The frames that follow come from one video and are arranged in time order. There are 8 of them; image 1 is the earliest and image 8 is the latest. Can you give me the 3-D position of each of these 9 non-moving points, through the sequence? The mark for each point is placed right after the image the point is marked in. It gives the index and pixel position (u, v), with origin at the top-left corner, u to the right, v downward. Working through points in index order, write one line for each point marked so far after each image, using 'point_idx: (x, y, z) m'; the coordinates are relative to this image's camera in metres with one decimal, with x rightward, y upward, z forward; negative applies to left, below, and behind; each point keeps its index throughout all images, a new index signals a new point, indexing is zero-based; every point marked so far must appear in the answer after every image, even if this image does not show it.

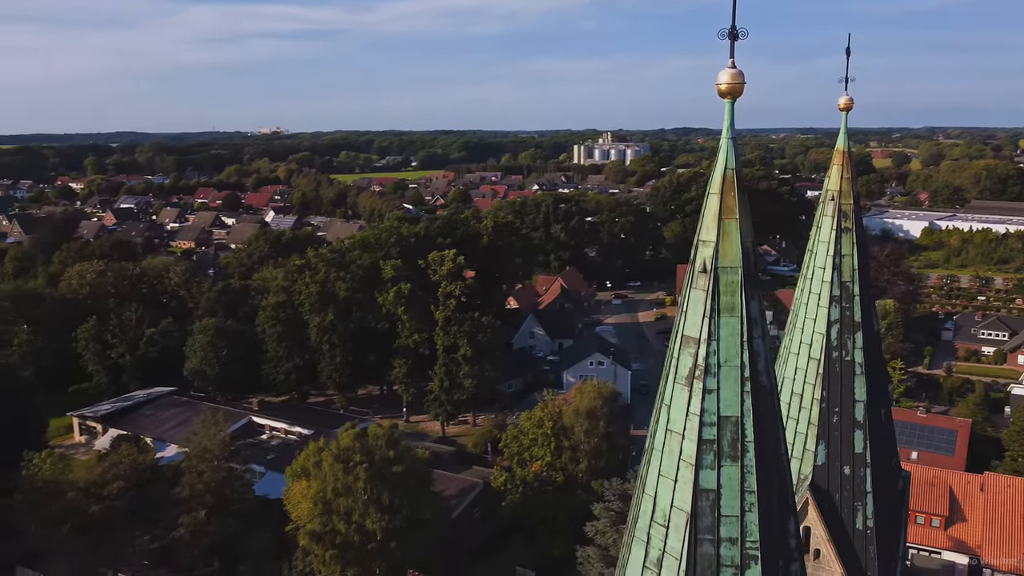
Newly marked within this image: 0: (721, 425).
0: (+1.1, -0.7, +4.5) m
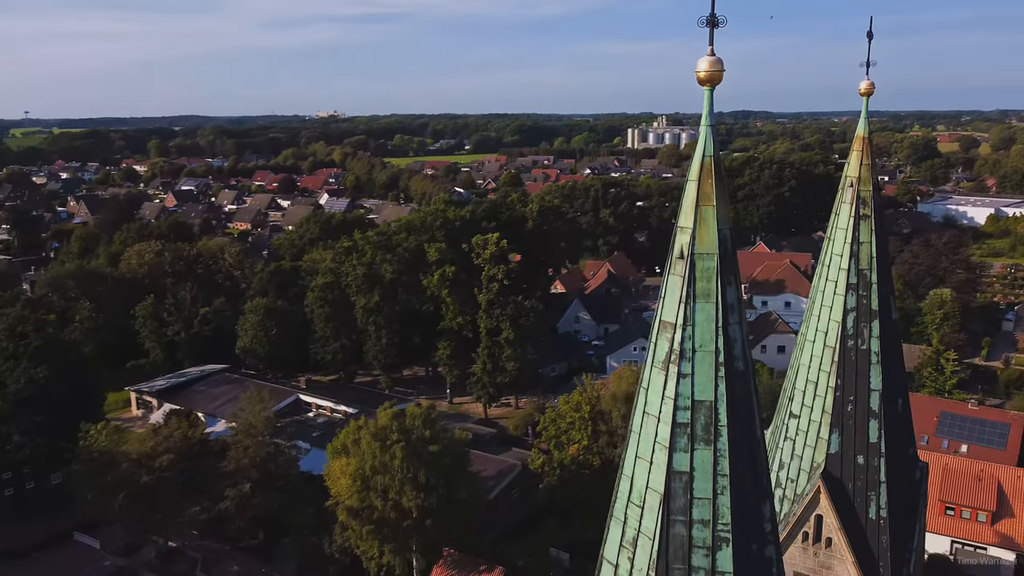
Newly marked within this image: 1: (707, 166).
0: (+1.0, -0.7, +4.6) m
1: (+1.1, +0.7, +4.5) m
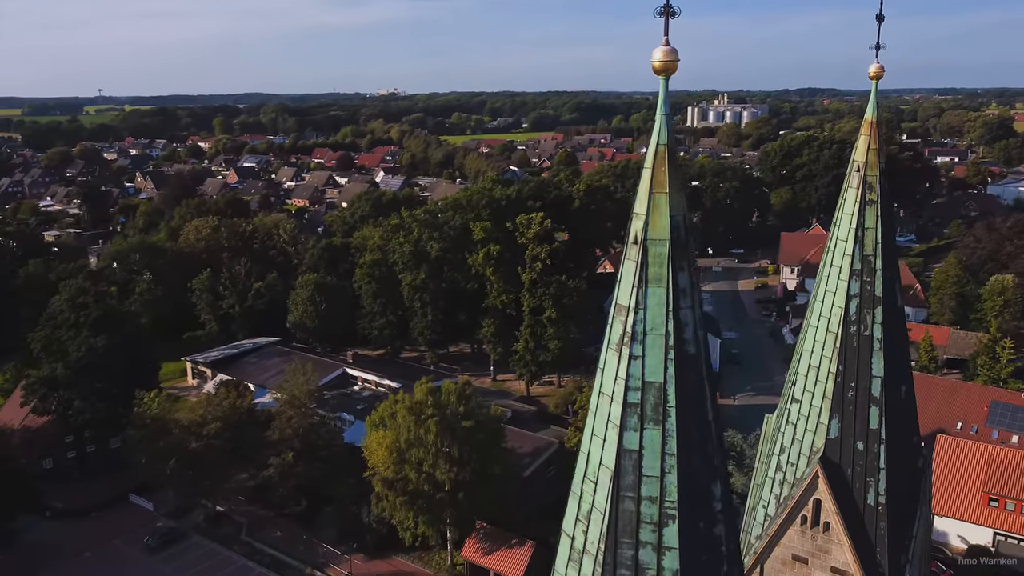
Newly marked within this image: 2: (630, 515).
0: (+0.8, -0.6, +4.8) m
1: (+0.8, +0.8, +4.6) m
2: (+0.7, -1.3, +4.8) m
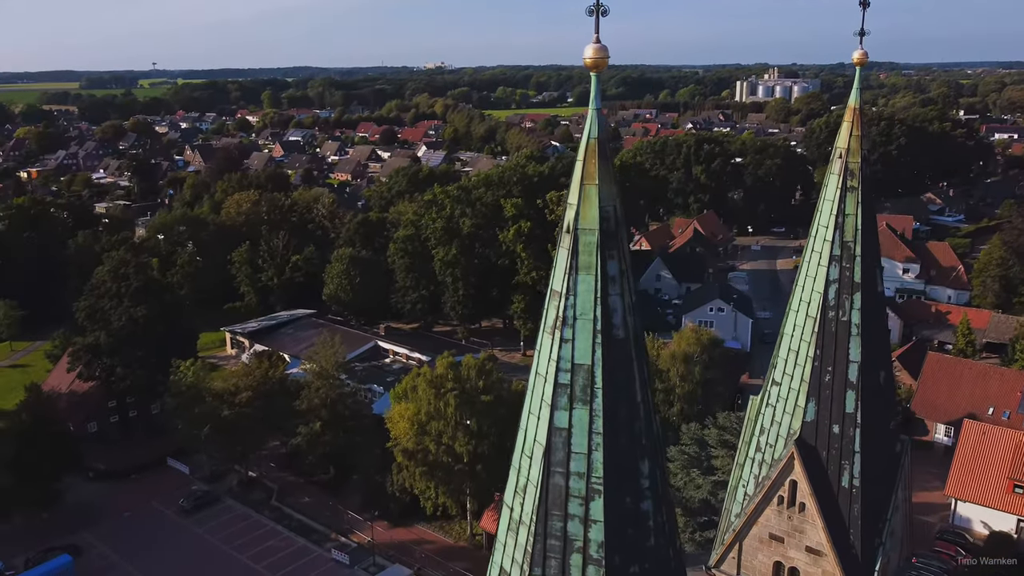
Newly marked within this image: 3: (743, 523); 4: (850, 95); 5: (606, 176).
0: (+0.4, -0.5, +5.0) m
1: (+0.5, +0.8, +4.8) m
2: (+0.3, -1.2, +5.1) m
3: (+2.6, -2.7, +9.4) m
4: (+3.5, +2.0, +8.4) m
5: (+0.6, +0.7, +4.9) m
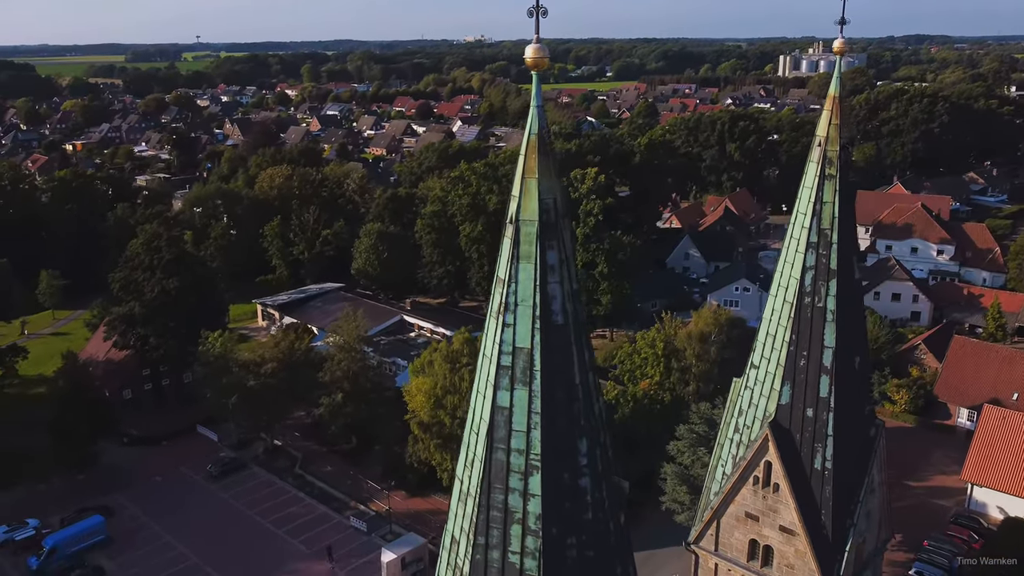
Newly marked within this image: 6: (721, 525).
0: (0.0, -0.4, +5.3) m
1: (+0.1, +0.9, +5.1) m
2: (-0.1, -1.2, +5.4) m
3: (+2.4, -2.5, +9.7) m
4: (+3.3, +2.1, +8.5) m
5: (+0.2, +0.7, +5.1) m
6: (+2.5, -2.8, +9.8) m
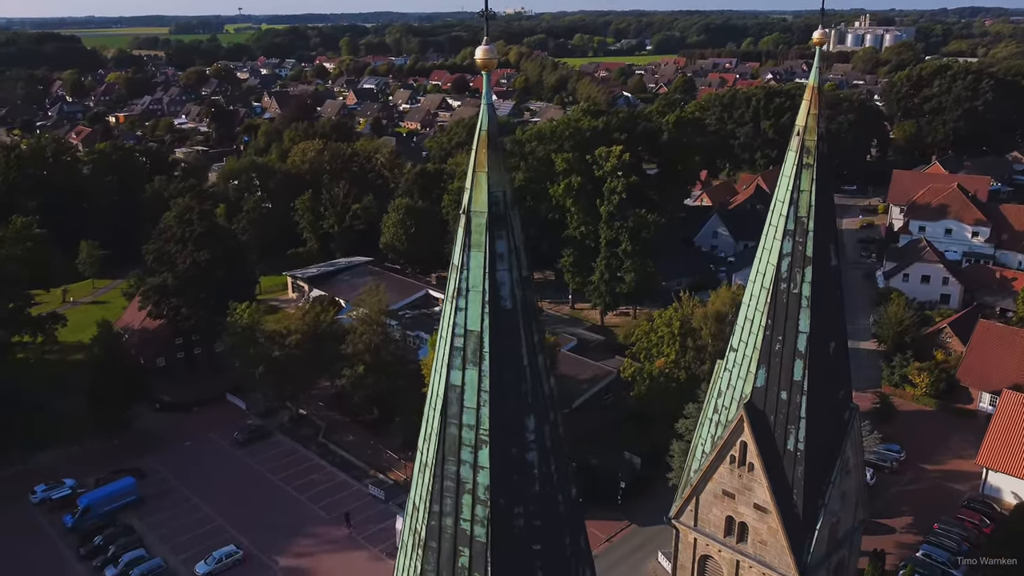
0: (-0.3, -0.3, +5.7) m
1: (-0.2, +1.0, +5.4) m
2: (-0.4, -1.1, +5.8) m
3: (+2.3, -2.3, +10.0) m
4: (+3.1, +2.2, +8.7) m
5: (-0.1, +0.8, +5.5) m
6: (+2.3, -2.6, +10.1) m
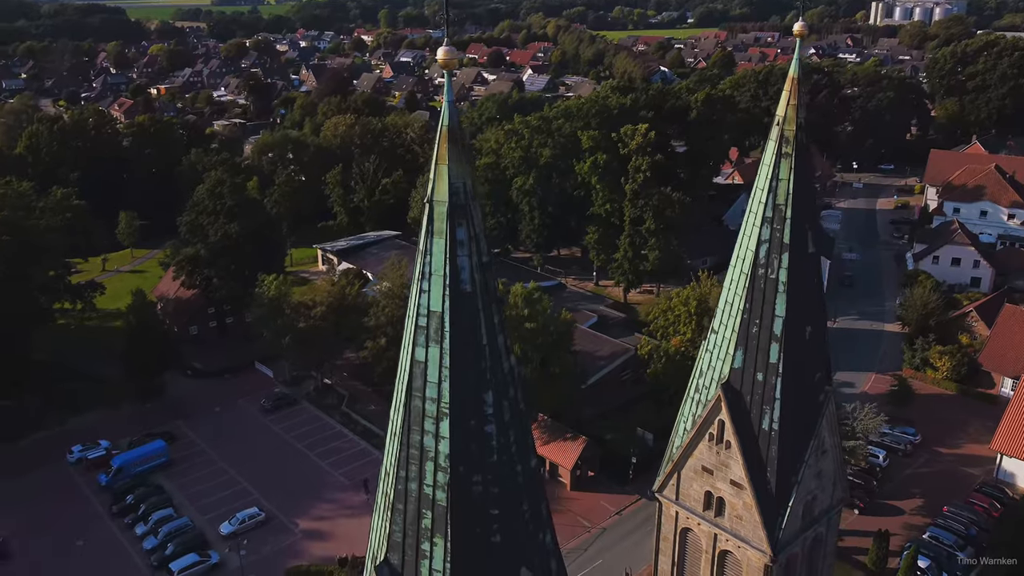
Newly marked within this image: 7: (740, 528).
0: (-0.6, -0.2, +6.1) m
1: (-0.5, +1.1, +5.8) m
2: (-0.7, -0.9, +6.3) m
3: (+2.1, -2.1, +10.4) m
4: (+3.0, +2.4, +8.9) m
5: (-0.4, +0.9, +5.9) m
6: (+2.2, -2.4, +10.5) m
7: (+2.7, -2.9, +9.9) m
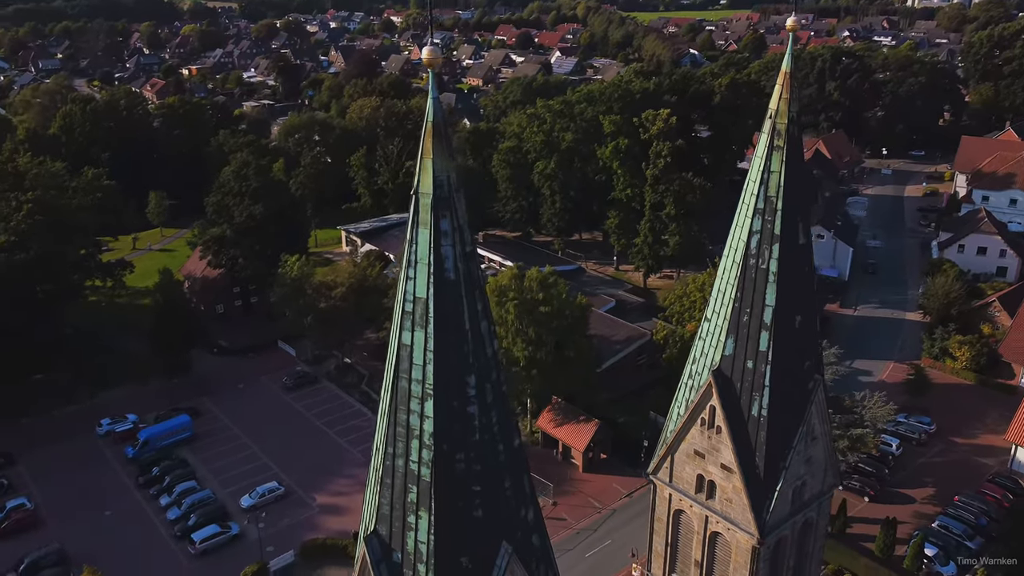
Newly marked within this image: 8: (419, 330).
0: (-0.8, -0.1, +6.5) m
1: (-0.6, +1.2, +6.1) m
2: (-0.9, -0.8, +6.6) m
3: (+2.1, -1.9, +10.7) m
4: (+3.0, +2.5, +9.0) m
5: (-0.5, +1.0, +6.2) m
6: (+2.1, -2.2, +10.8) m
7: (+2.7, -2.7, +10.2) m
8: (-0.7, -0.3, +6.5) m
